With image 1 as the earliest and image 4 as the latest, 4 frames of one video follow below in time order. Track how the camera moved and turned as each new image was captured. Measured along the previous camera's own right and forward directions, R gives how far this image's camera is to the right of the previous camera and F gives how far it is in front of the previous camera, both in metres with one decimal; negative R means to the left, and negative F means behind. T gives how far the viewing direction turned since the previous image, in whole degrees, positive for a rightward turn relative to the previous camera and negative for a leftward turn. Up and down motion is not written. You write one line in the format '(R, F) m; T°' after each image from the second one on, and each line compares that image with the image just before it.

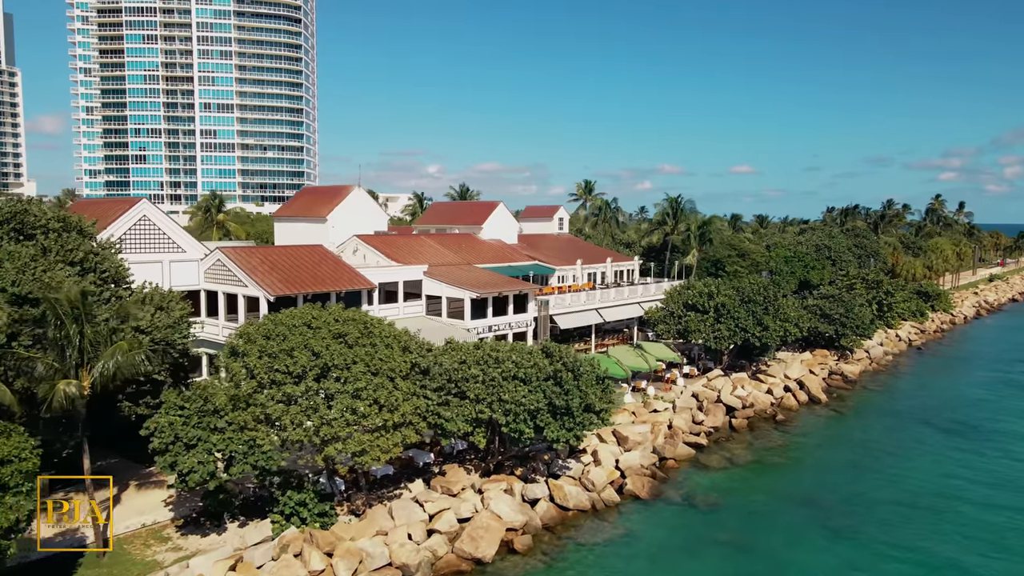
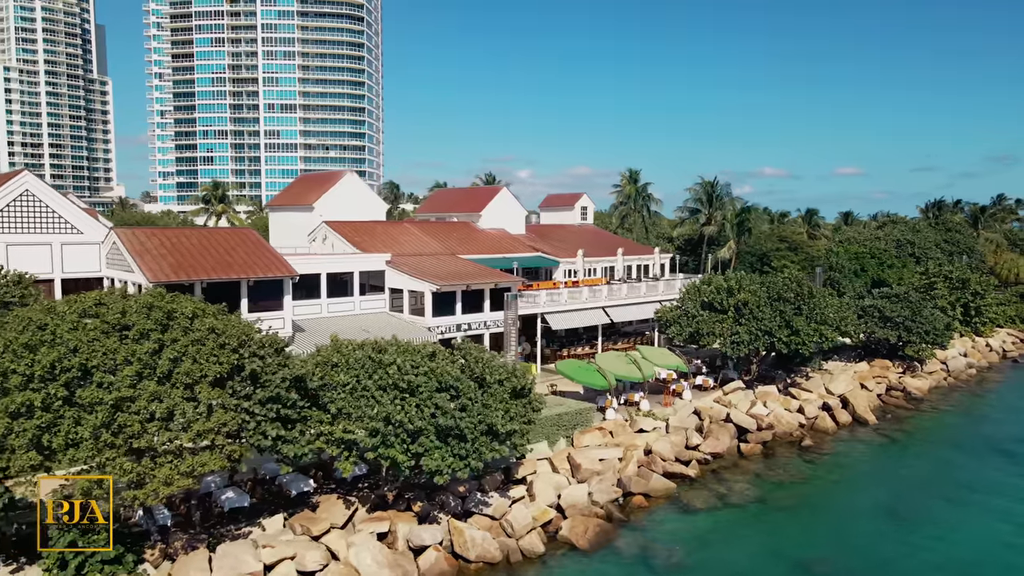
(+6.9, +7.8) m; -7°
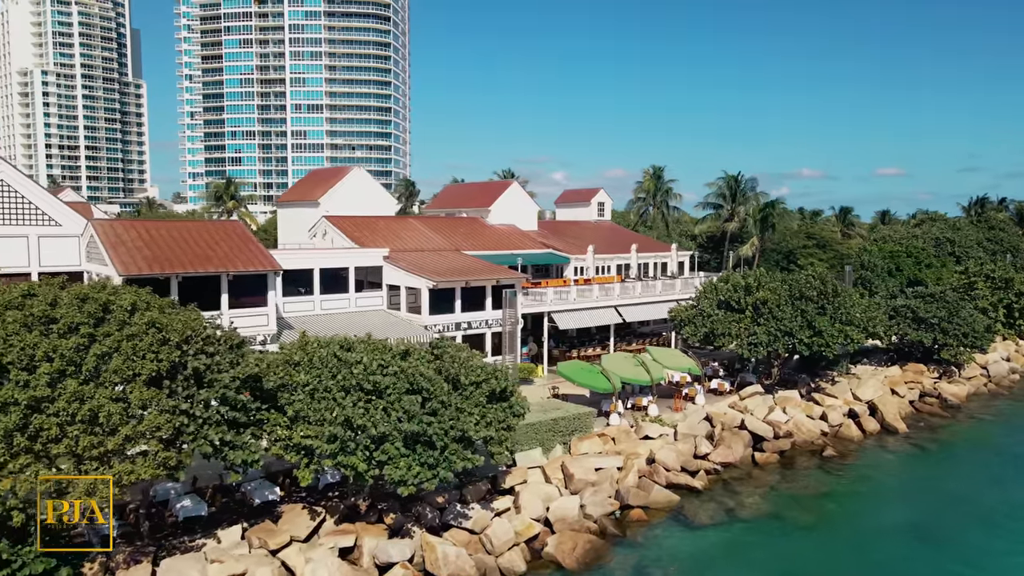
(+1.7, +2.3) m; -3°
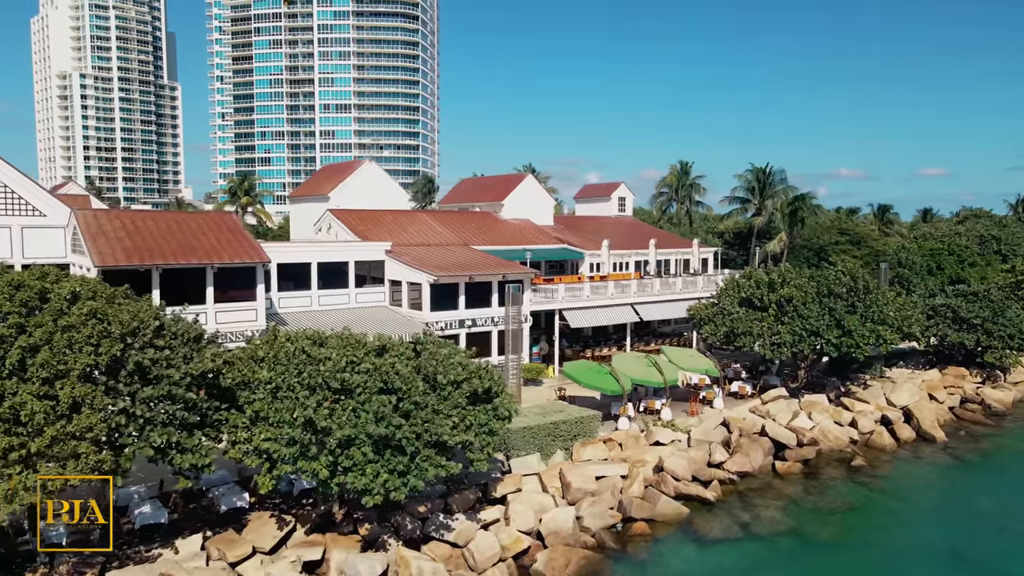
(+1.4, +2.2) m; -3°
